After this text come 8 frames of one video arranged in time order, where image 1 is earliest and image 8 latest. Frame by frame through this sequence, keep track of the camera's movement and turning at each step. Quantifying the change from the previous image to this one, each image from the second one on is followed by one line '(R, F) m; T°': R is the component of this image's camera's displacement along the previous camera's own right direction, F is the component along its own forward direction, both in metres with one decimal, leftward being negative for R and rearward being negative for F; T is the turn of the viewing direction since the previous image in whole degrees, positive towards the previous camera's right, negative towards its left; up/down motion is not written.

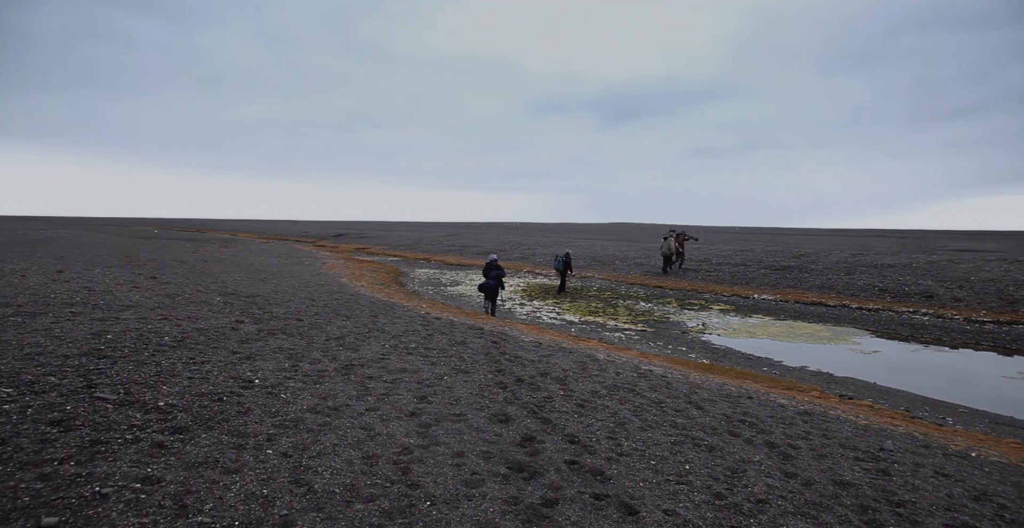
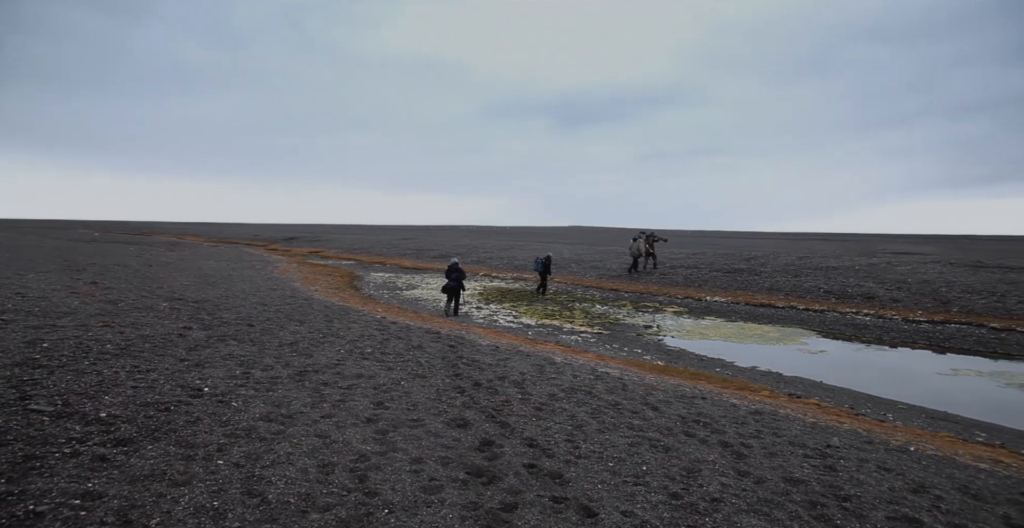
(+0.5, +0.1) m; +3°
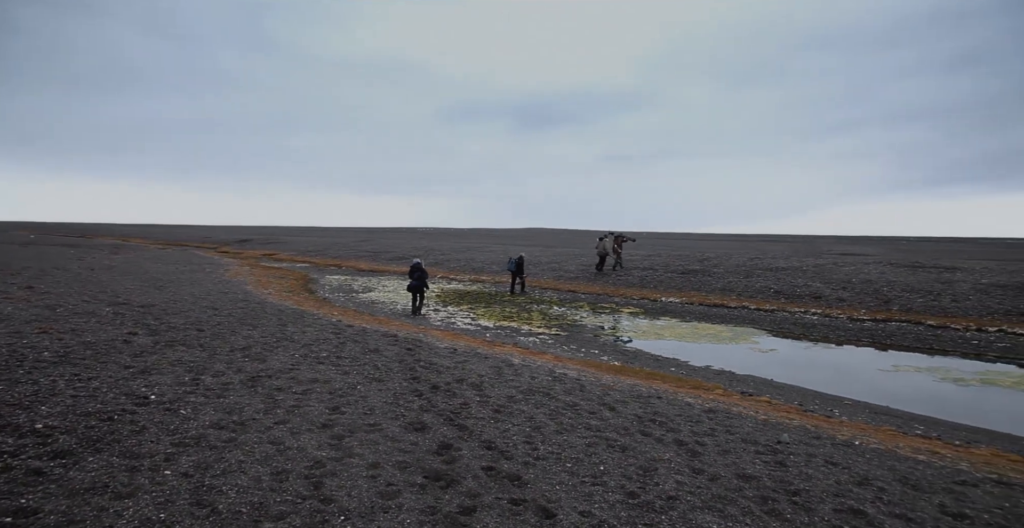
(+0.5, 0.0) m; +3°
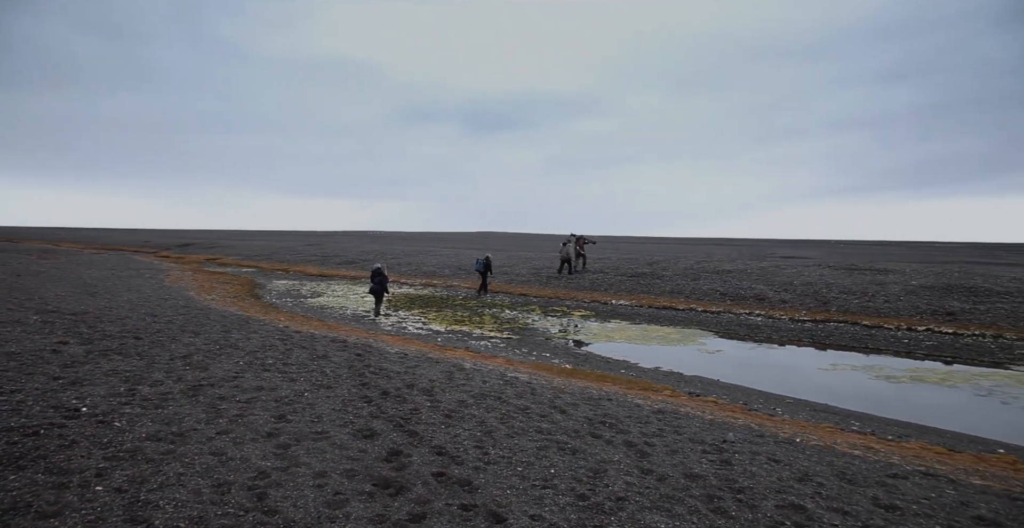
(+0.7, +0.1) m; +3°
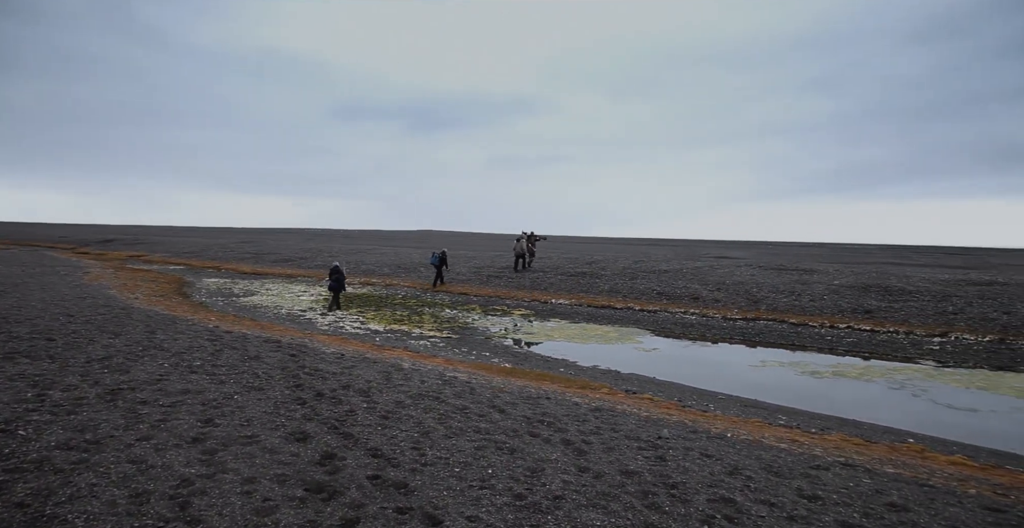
(+0.8, 0.0) m; +4°
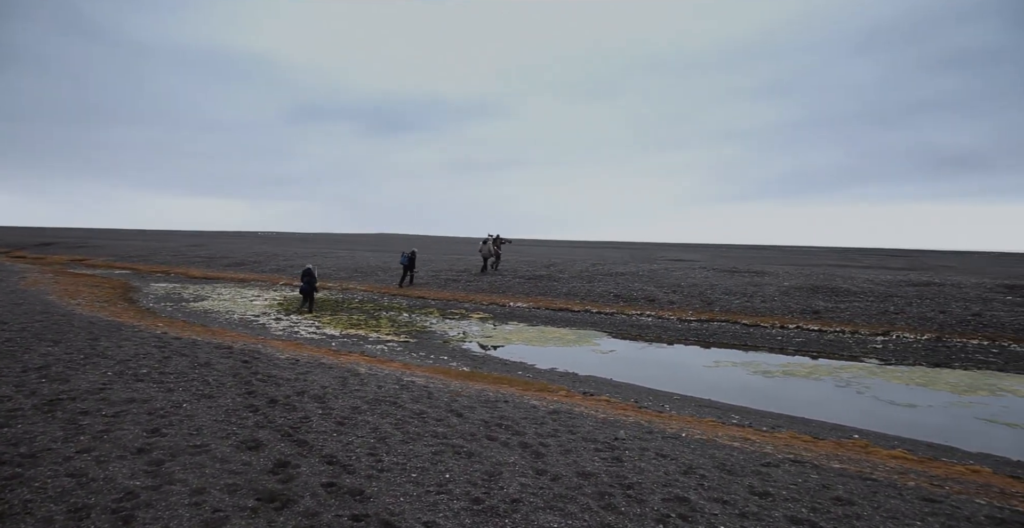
(+0.6, 0.0) m; +3°
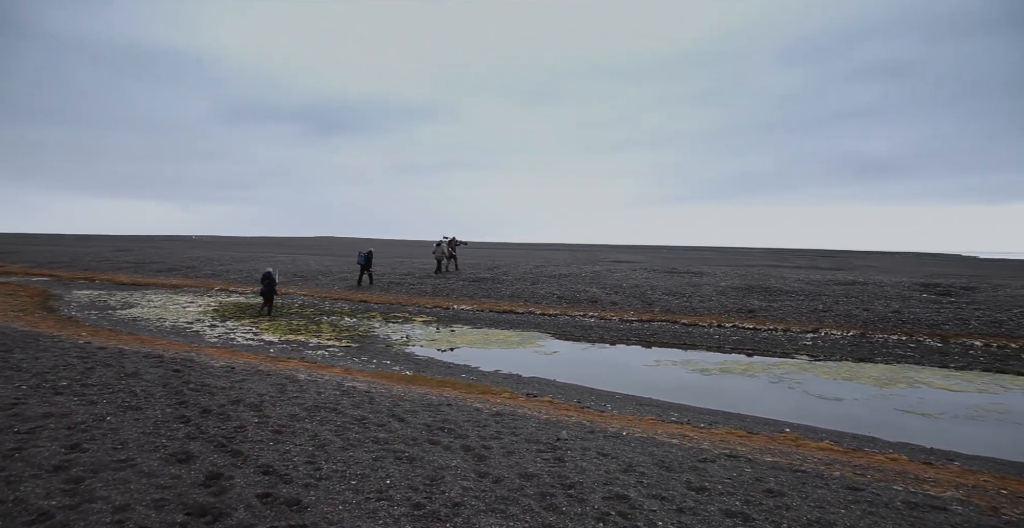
(+0.9, 0.0) m; +4°
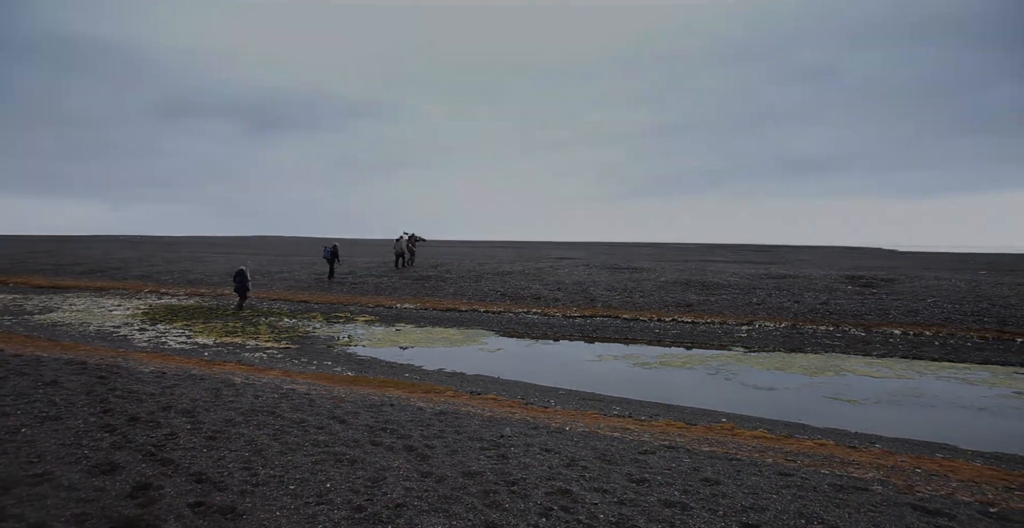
(+0.8, 0.0) m; +4°
